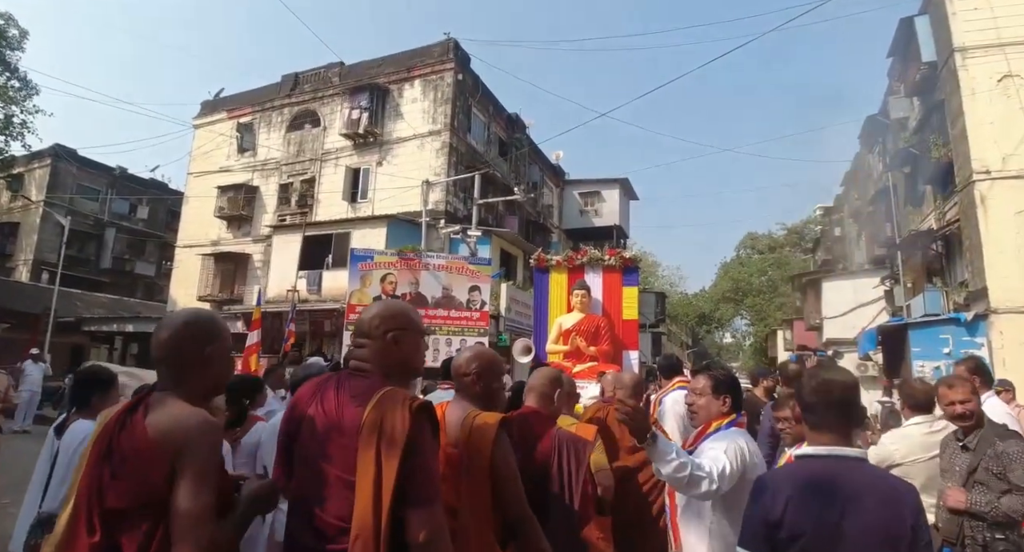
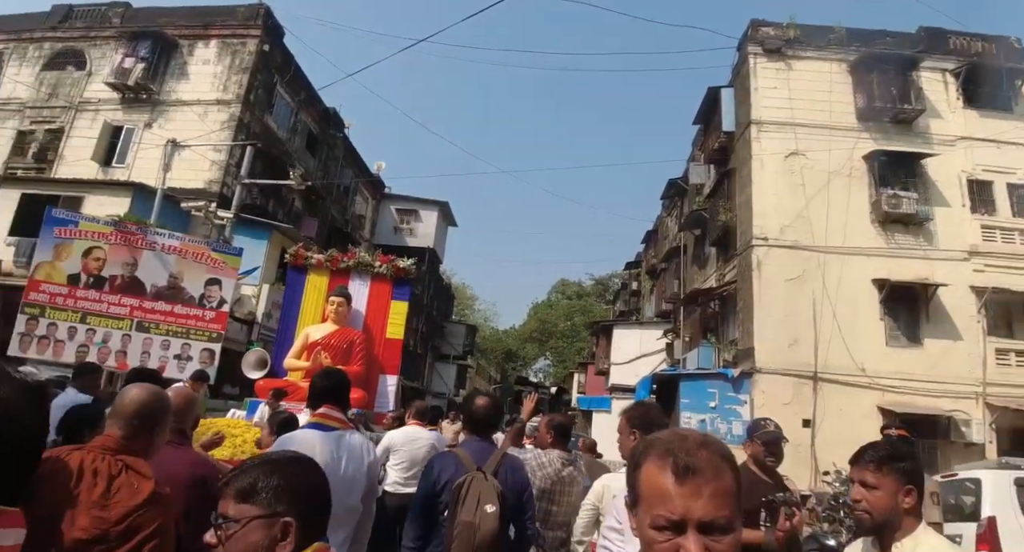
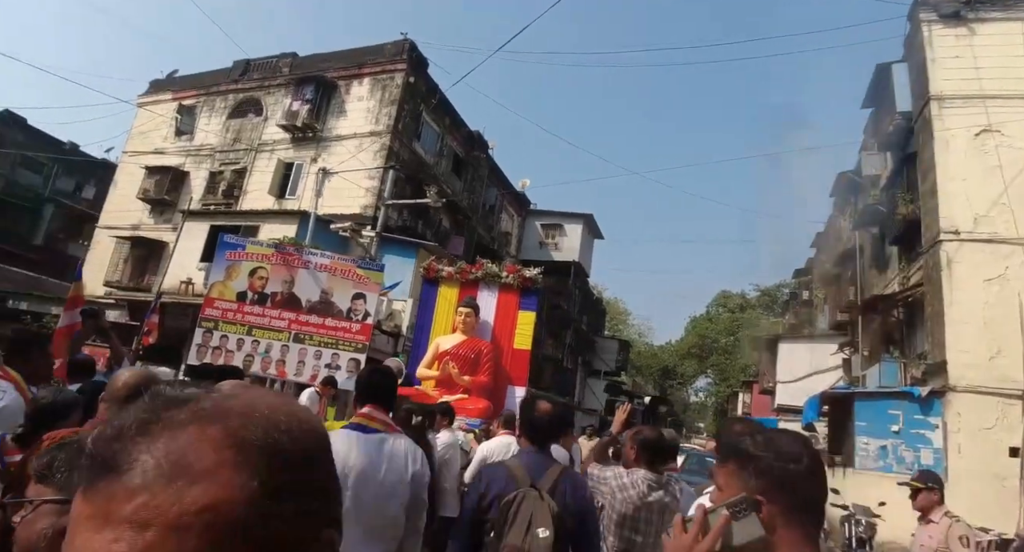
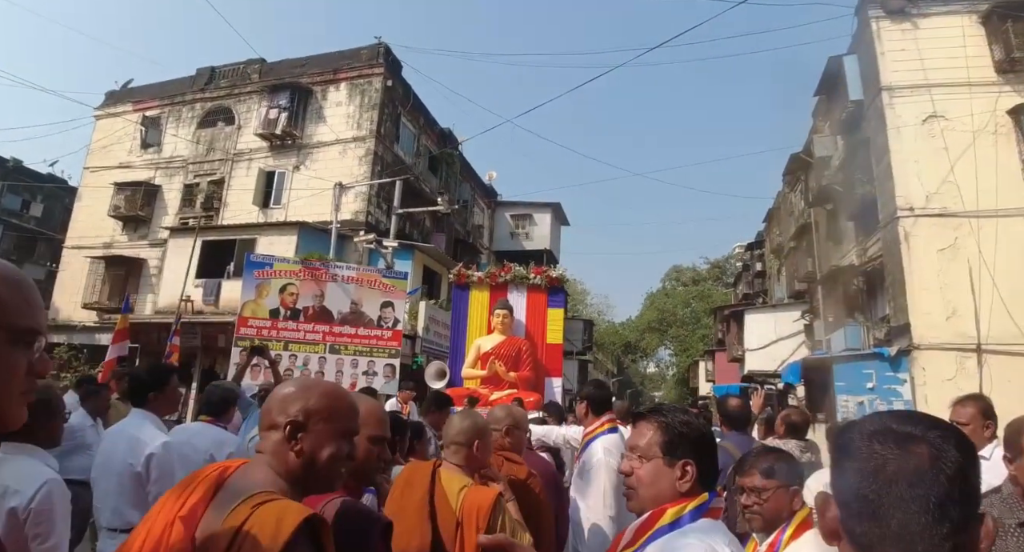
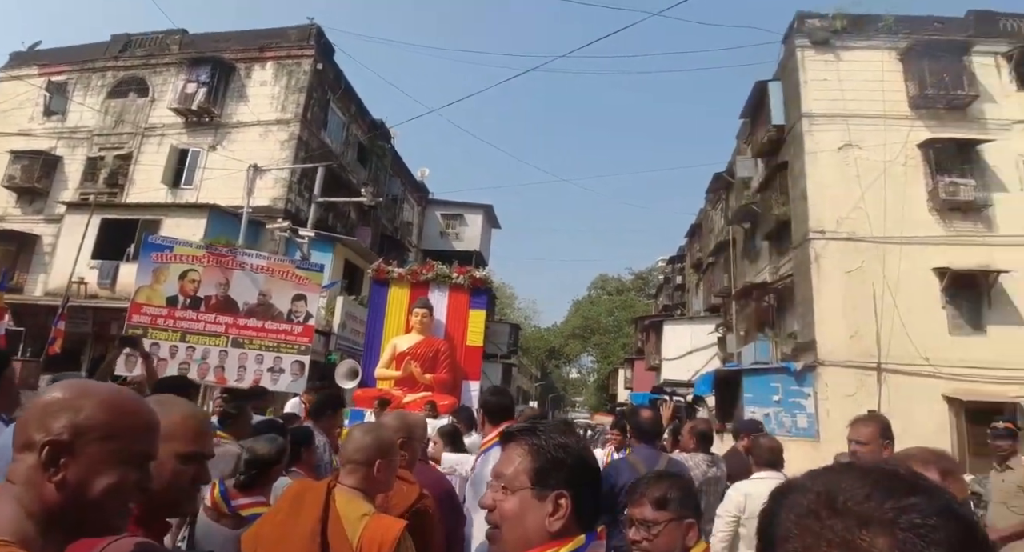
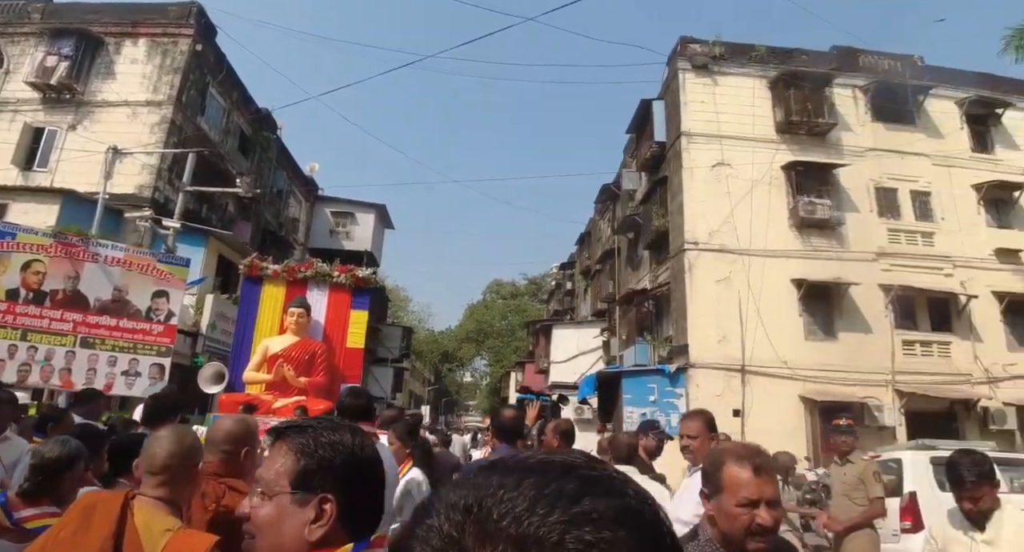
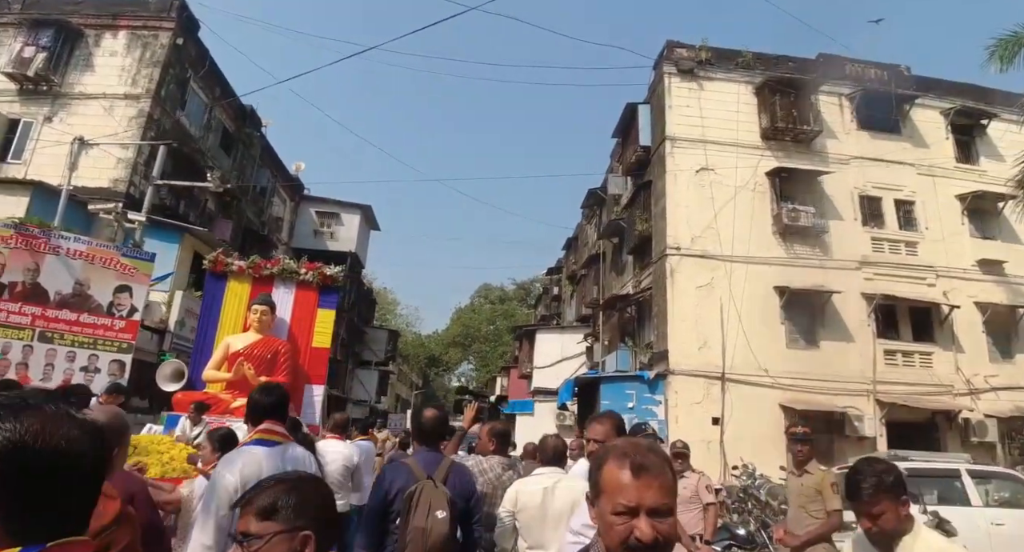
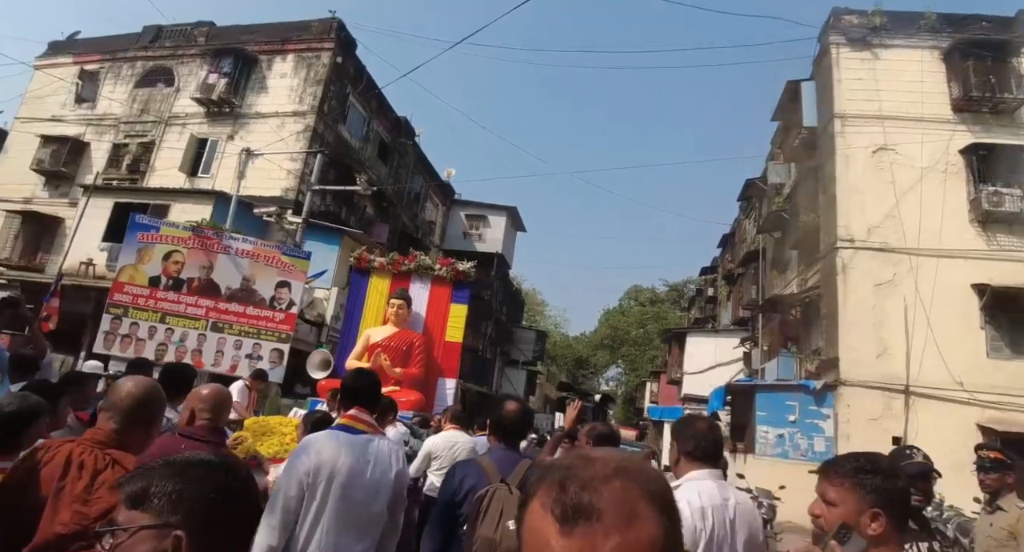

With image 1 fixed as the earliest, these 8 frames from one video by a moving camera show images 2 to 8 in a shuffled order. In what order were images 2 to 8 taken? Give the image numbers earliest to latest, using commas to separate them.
4, 5, 6, 7, 2, 8, 3
